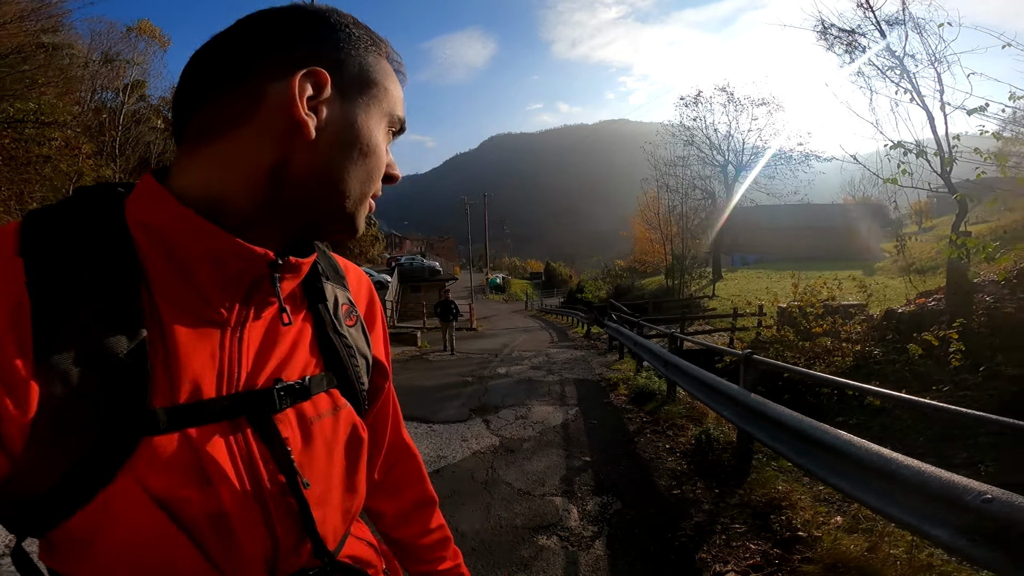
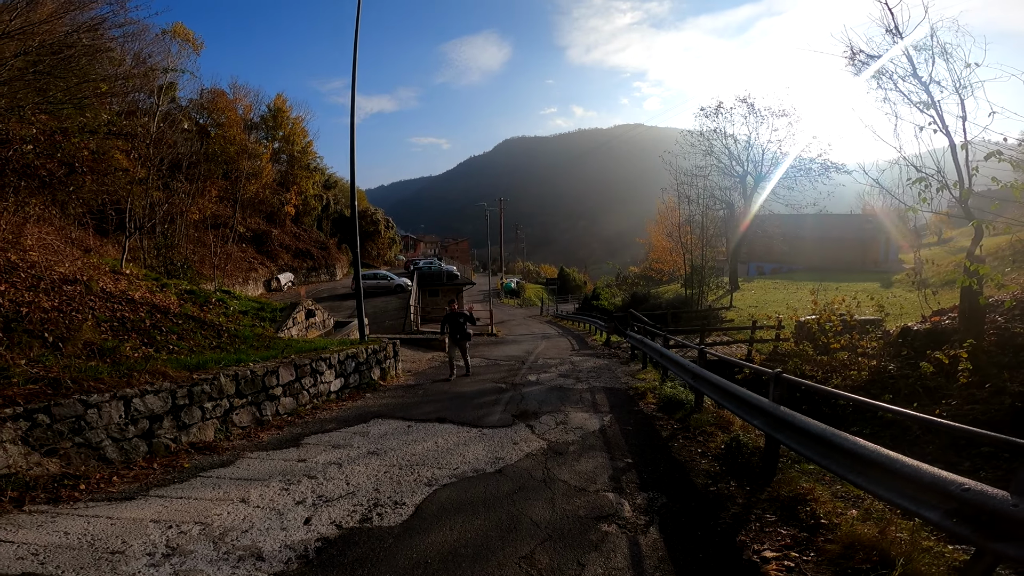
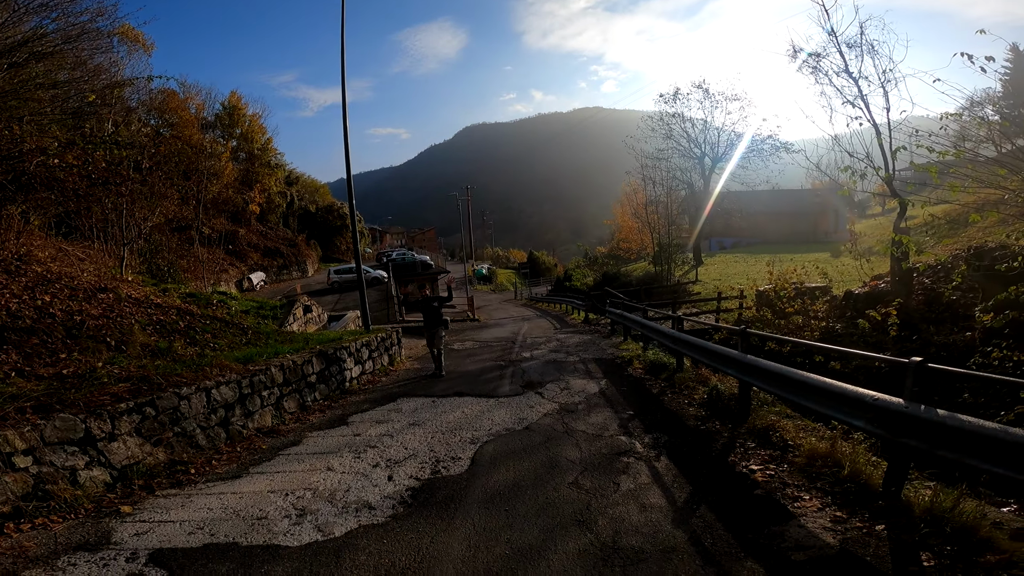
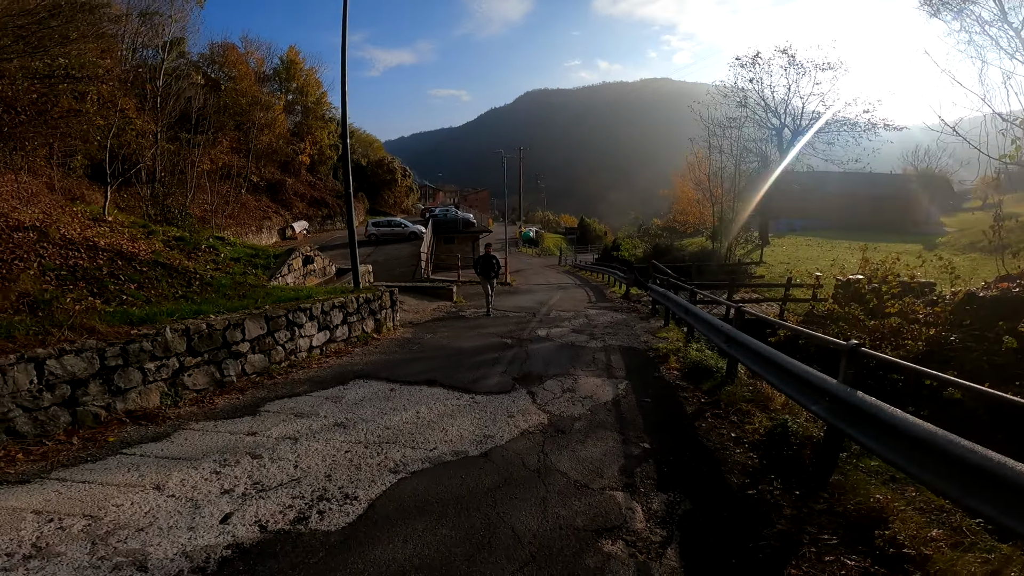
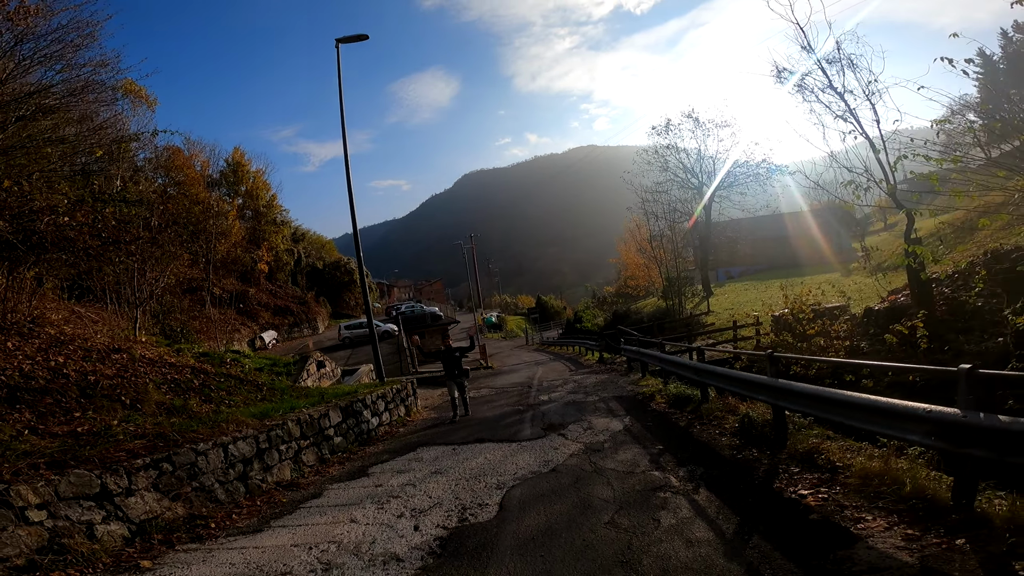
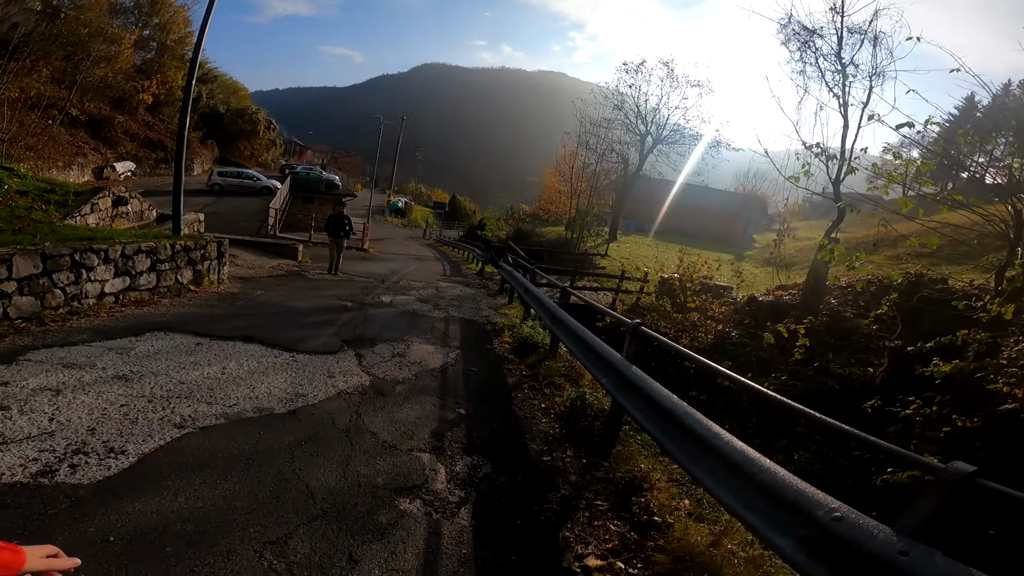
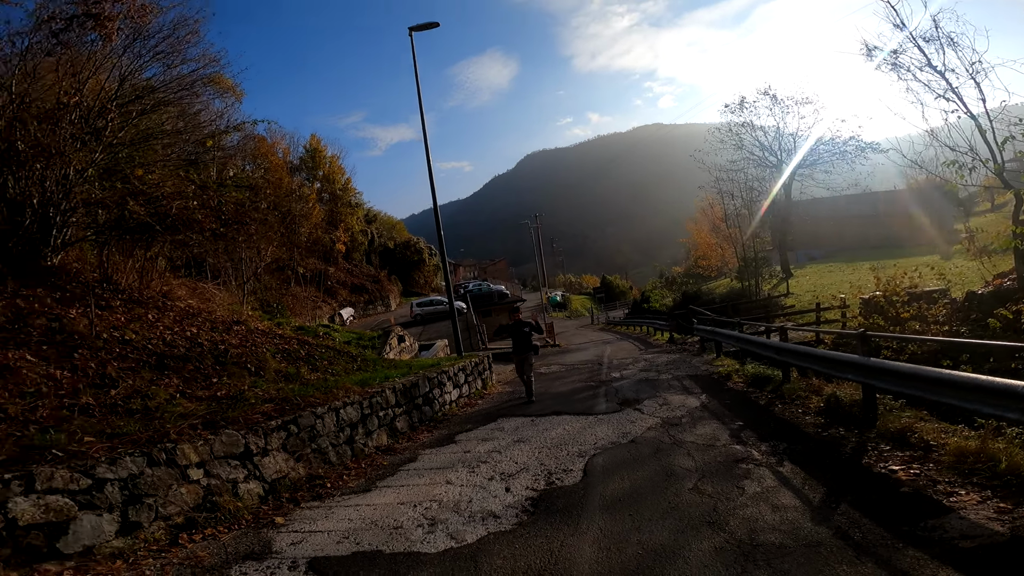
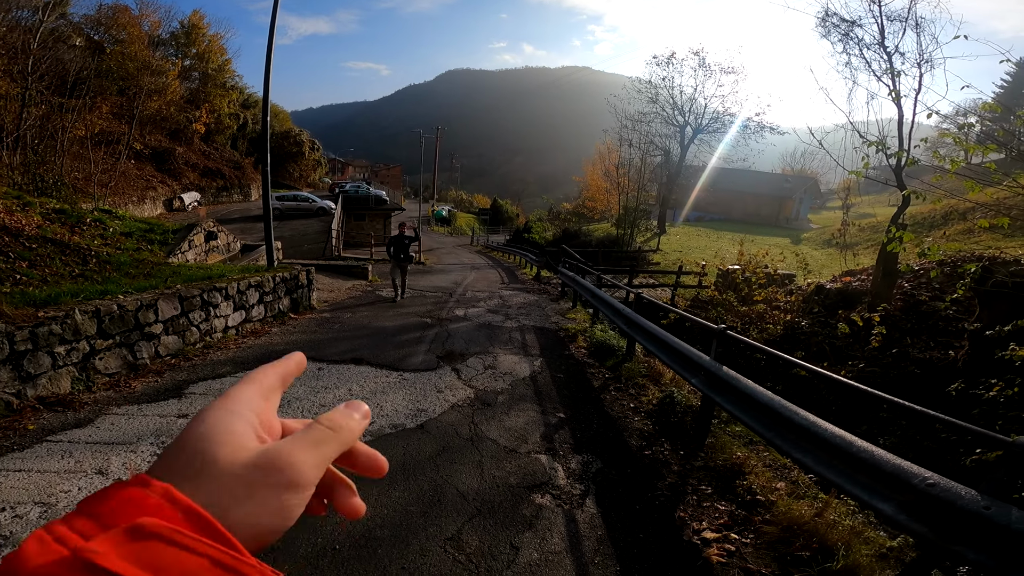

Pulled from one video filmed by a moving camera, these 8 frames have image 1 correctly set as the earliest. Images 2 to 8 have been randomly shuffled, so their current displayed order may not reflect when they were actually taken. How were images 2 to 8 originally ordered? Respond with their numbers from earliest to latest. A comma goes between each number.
6, 4, 8, 2, 5, 3, 7
